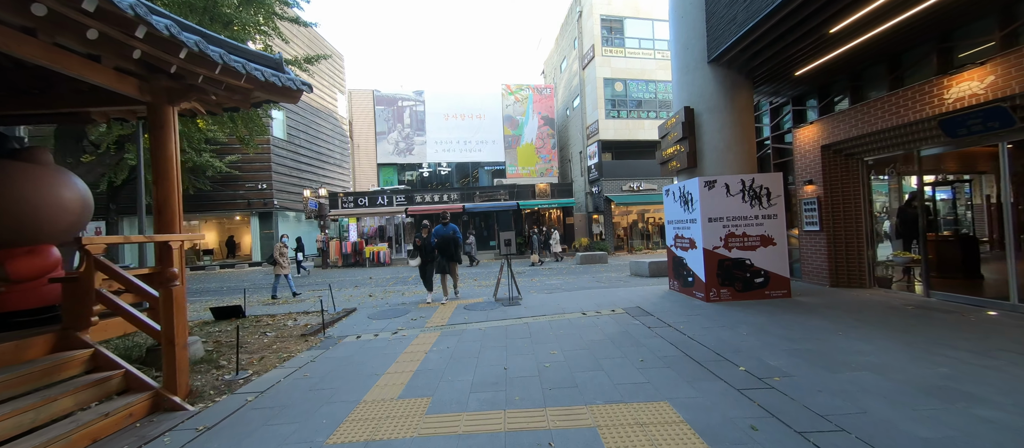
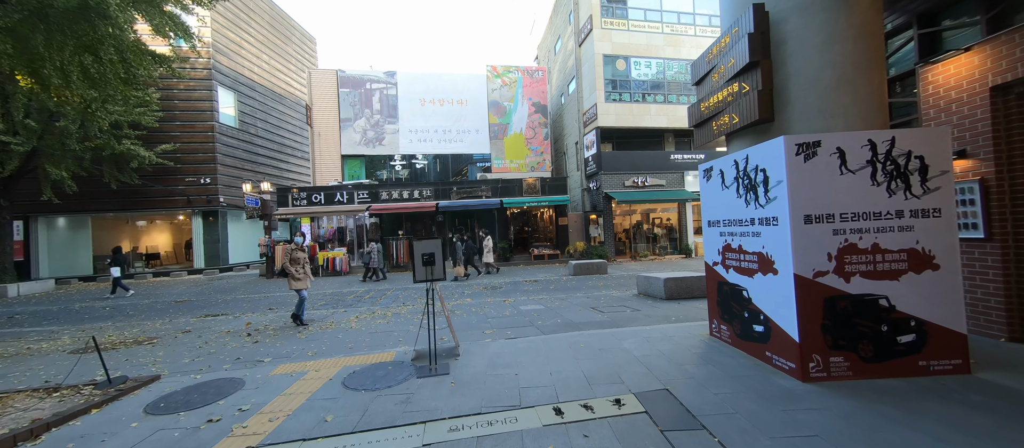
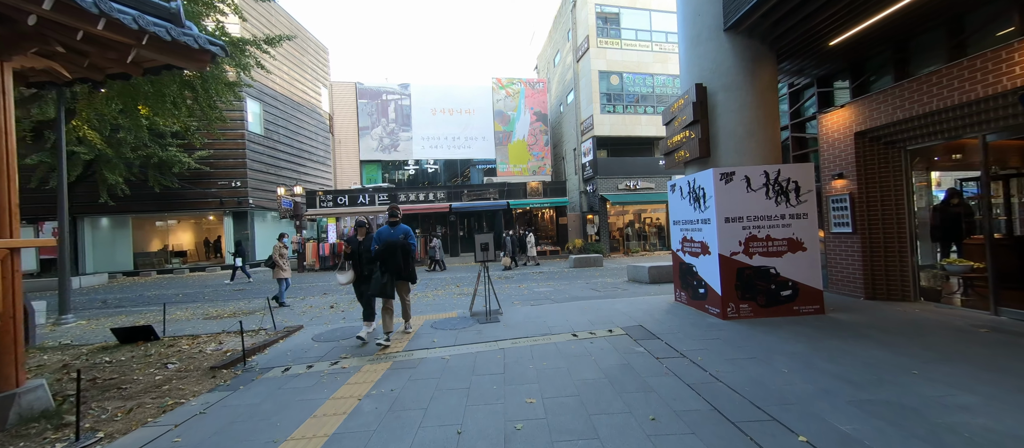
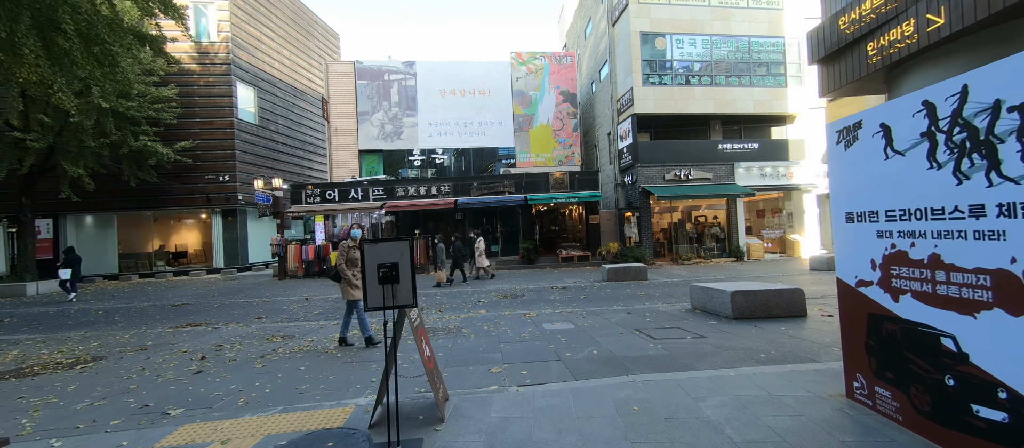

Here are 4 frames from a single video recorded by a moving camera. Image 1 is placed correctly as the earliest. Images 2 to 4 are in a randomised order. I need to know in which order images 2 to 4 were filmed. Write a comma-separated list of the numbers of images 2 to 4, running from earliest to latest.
3, 2, 4
